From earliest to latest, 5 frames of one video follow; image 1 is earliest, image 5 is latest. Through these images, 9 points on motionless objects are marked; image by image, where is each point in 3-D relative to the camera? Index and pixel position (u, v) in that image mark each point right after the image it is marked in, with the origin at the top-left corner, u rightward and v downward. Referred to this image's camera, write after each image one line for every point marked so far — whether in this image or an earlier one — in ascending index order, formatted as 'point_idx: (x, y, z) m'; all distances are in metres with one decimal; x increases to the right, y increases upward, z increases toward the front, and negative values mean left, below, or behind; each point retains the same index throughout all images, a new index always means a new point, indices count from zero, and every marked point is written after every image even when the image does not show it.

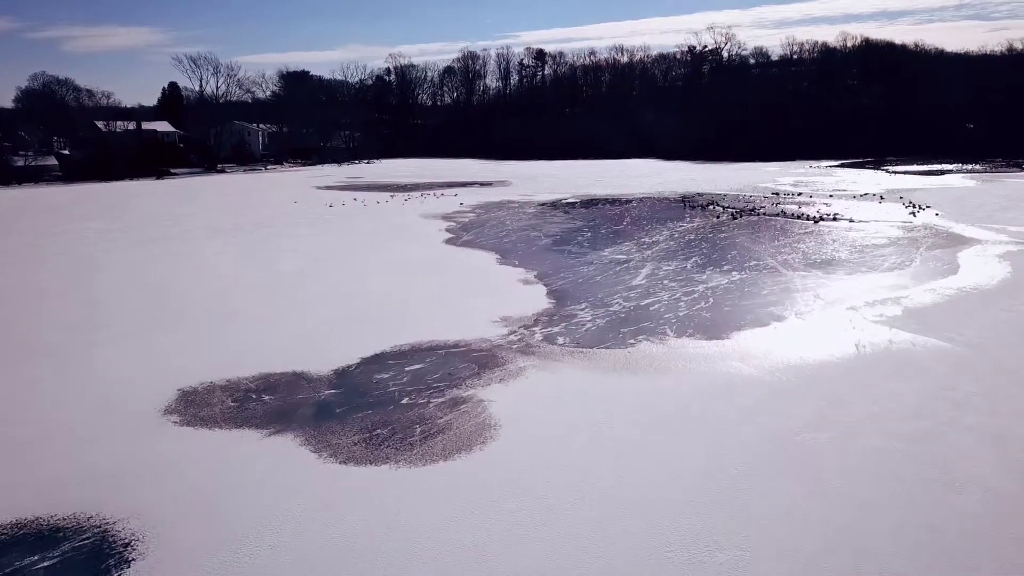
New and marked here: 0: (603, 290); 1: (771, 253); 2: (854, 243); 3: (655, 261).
0: (+1.6, 0.0, +12.2) m
1: (+5.6, +0.8, +15.6) m
2: (+8.0, +1.1, +17.0) m
3: (+2.9, +0.5, +14.6) m
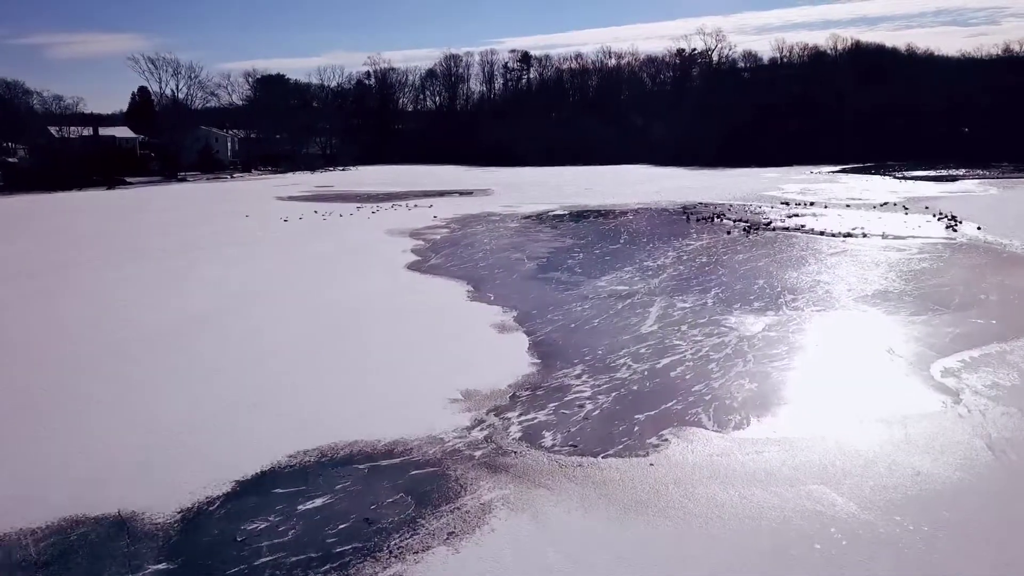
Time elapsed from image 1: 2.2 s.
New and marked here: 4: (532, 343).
0: (+1.2, -0.7, +9.2) m
1: (+5.1, +0.1, +12.7) m
2: (+7.5, +0.4, +14.1) m
3: (+2.5, -0.1, +11.6) m
4: (+0.3, -0.7, +9.2) m
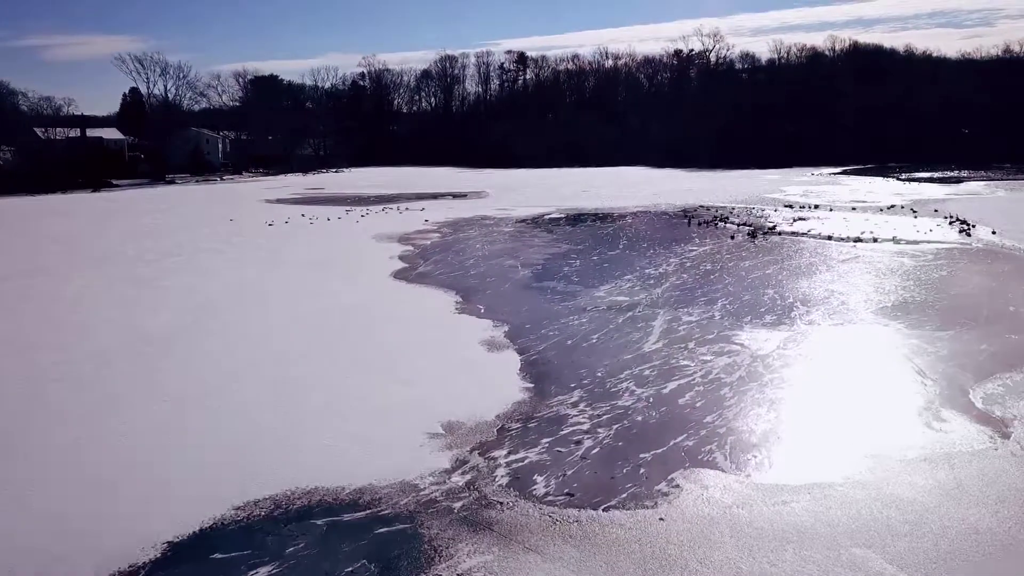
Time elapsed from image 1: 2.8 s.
0: (+1.1, -0.8, +8.3) m
1: (+5.0, -0.1, +11.8) m
2: (+7.4, +0.2, +13.3) m
3: (+2.4, -0.3, +10.8) m
4: (+0.1, -0.9, +8.3) m
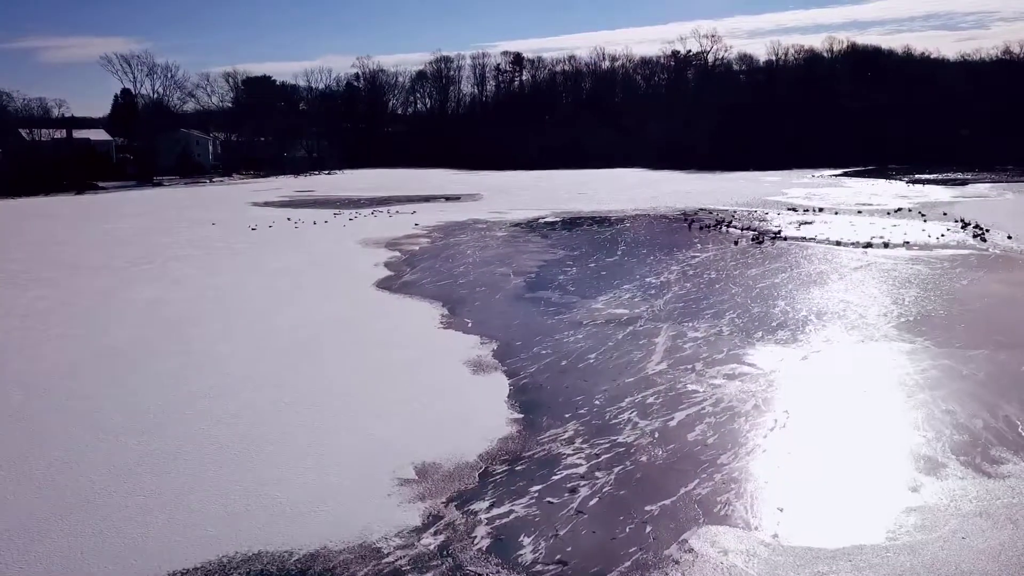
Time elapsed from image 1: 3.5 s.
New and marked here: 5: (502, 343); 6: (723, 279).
0: (+1.0, -1.0, +7.5) m
1: (+4.9, -0.2, +11.0) m
2: (+7.2, +0.1, +12.4) m
3: (+2.2, -0.5, +9.9) m
4: (0.0, -1.0, +7.4) m
5: (-0.1, -0.7, +9.1) m
6: (+3.7, +0.1, +12.7) m
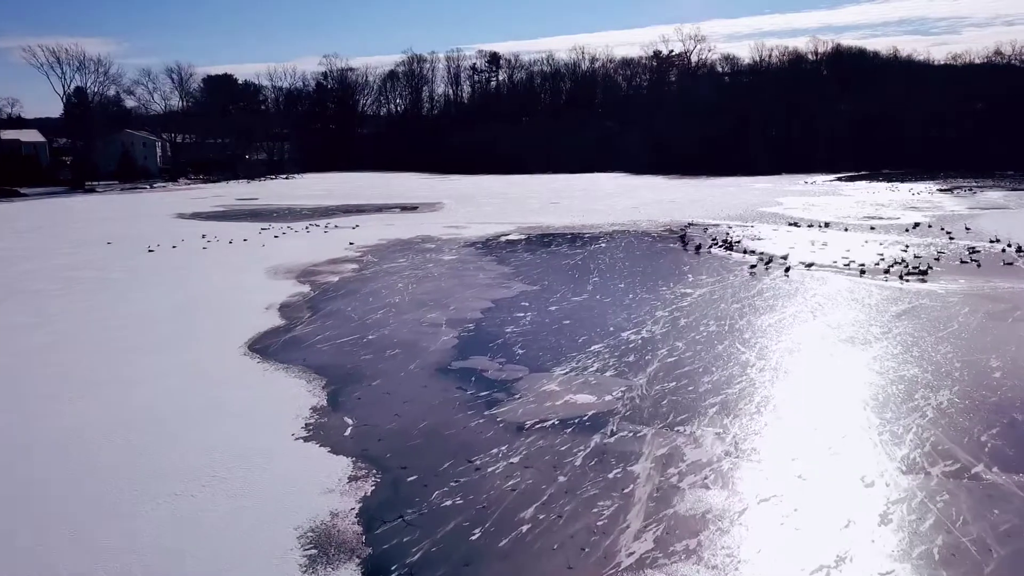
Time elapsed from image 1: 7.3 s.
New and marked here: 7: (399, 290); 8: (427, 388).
0: (+0.2, -1.8, +4.0) m
1: (+4.0, -1.0, +7.6) m
2: (+6.3, -0.7, +9.1) m
3: (+1.4, -1.2, +6.5) m
4: (-0.8, -1.8, +4.0) m
5: (-1.0, -1.5, +5.6) m
6: (+2.8, -0.6, +9.3) m
7: (-2.0, -0.1, +12.5) m
8: (-0.9, -1.1, +7.6) m
